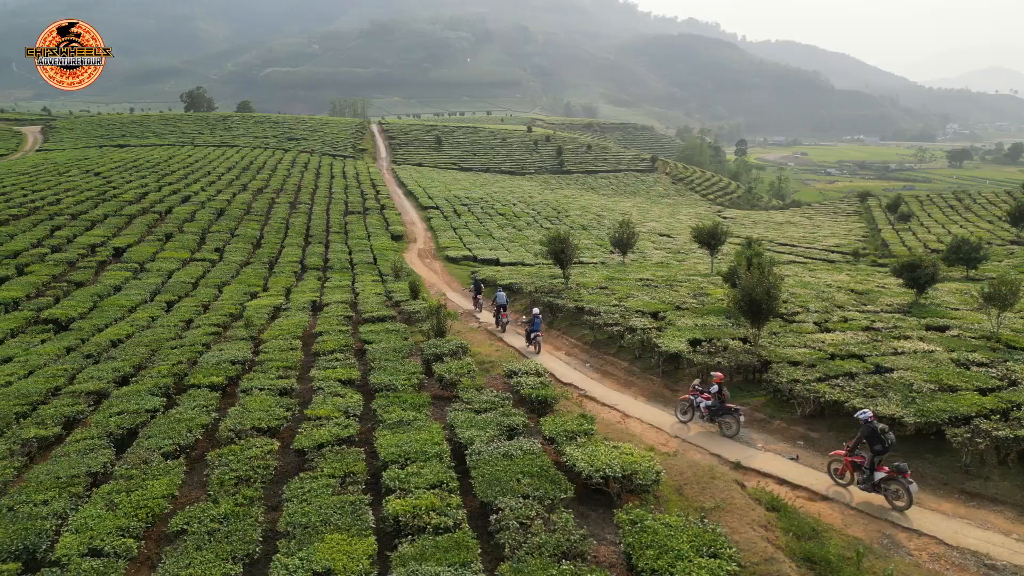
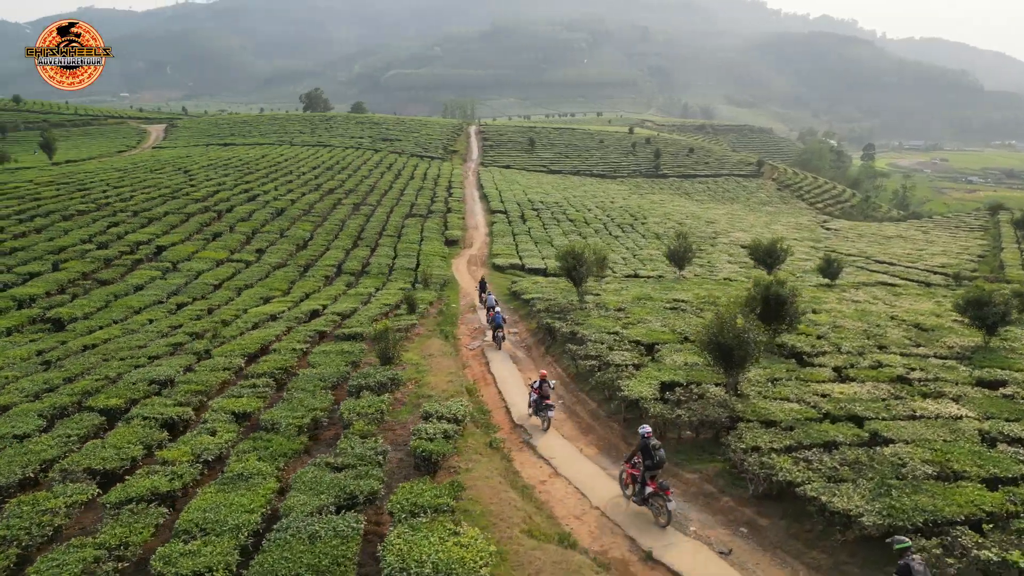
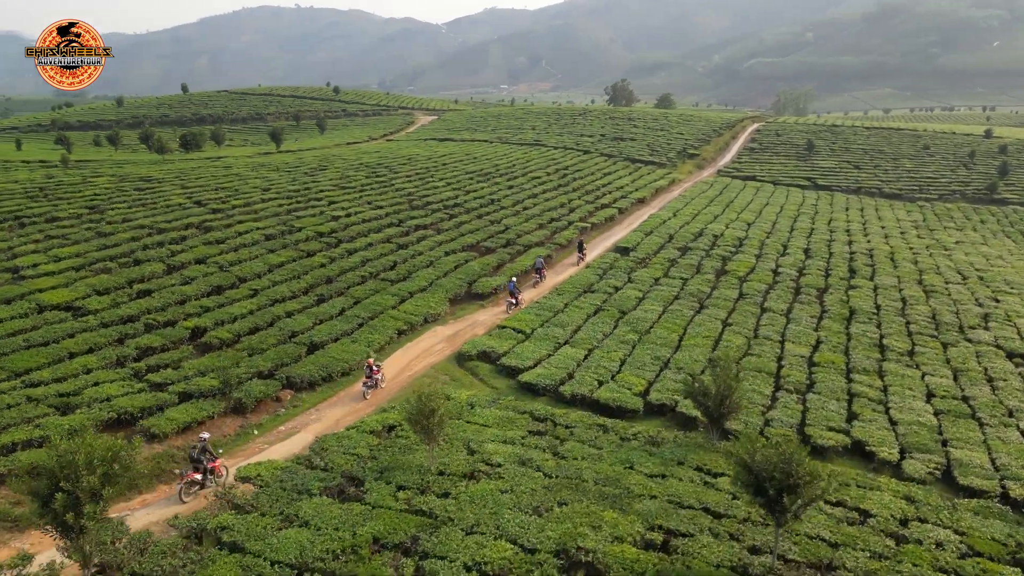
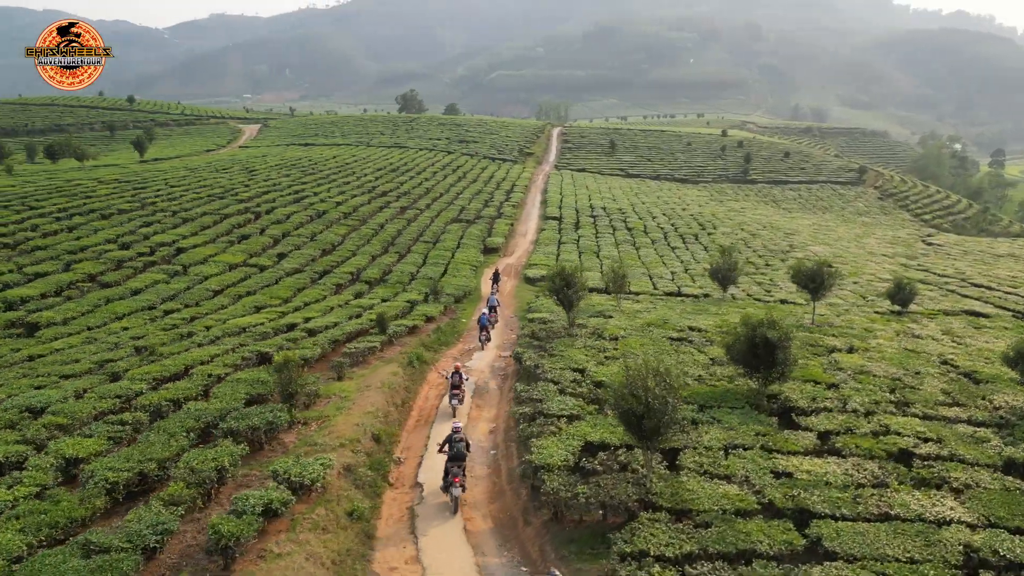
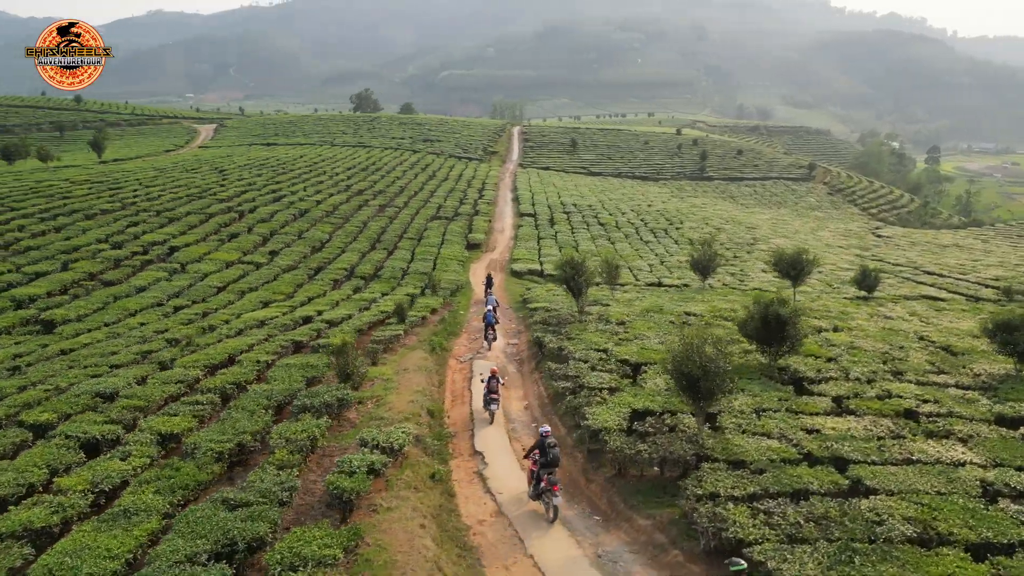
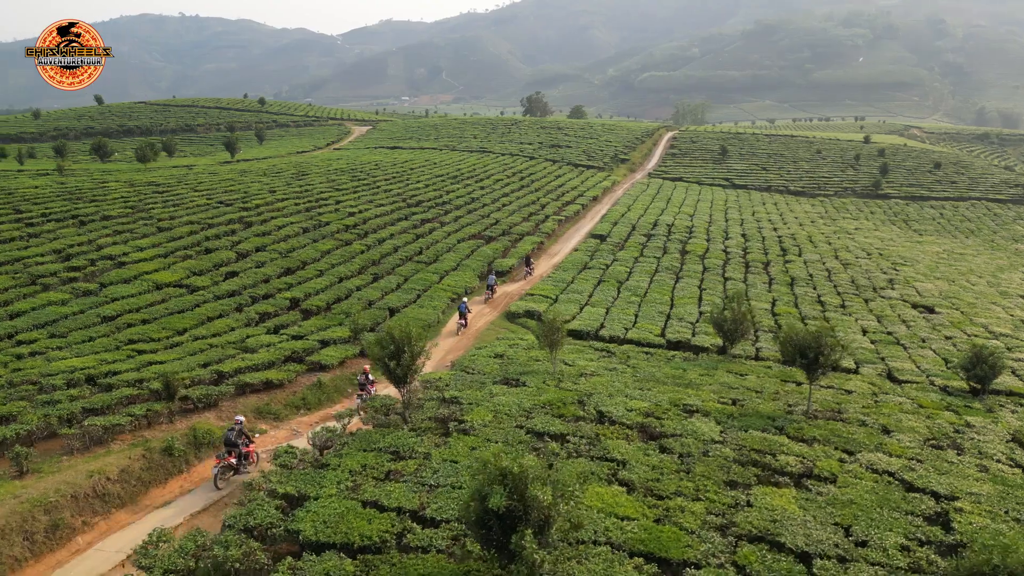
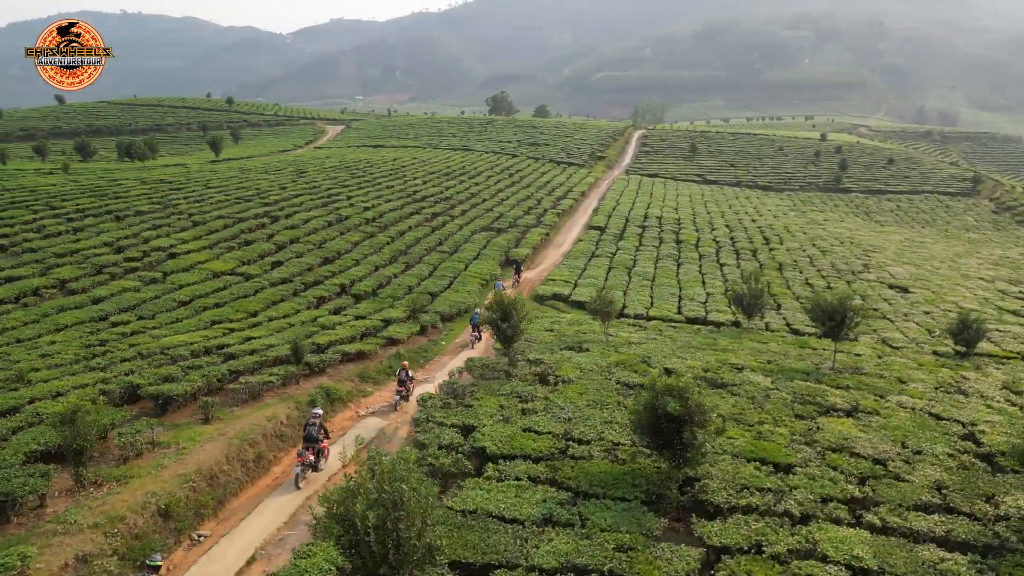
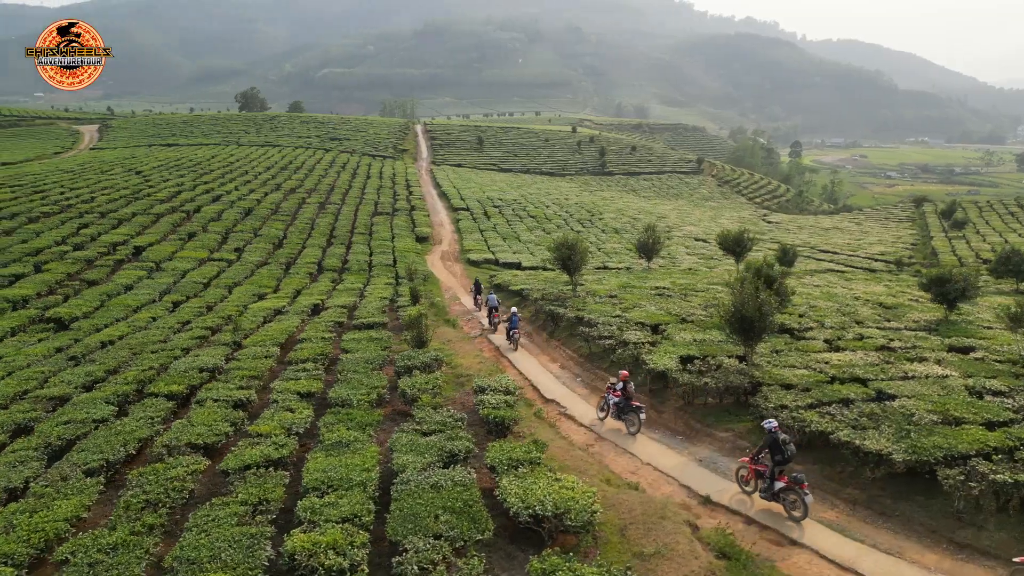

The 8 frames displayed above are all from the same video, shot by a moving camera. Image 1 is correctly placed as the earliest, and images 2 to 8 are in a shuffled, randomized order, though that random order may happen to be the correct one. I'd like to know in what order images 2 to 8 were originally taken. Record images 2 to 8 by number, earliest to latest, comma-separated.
8, 2, 5, 4, 7, 6, 3
